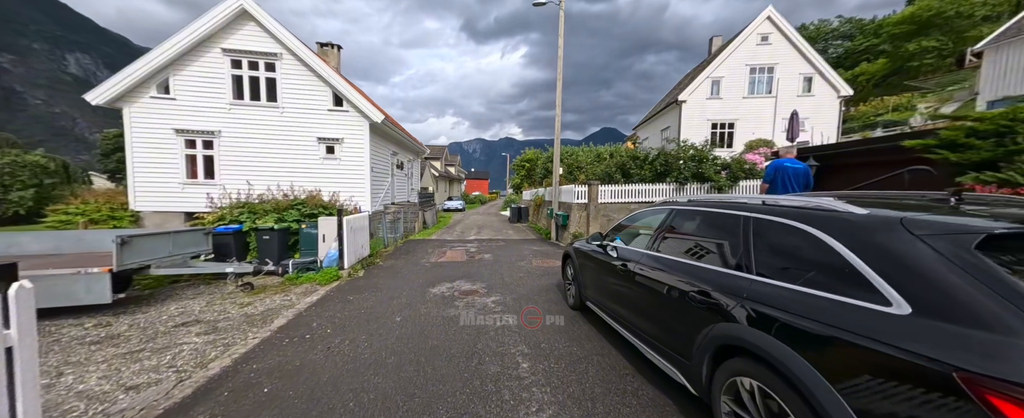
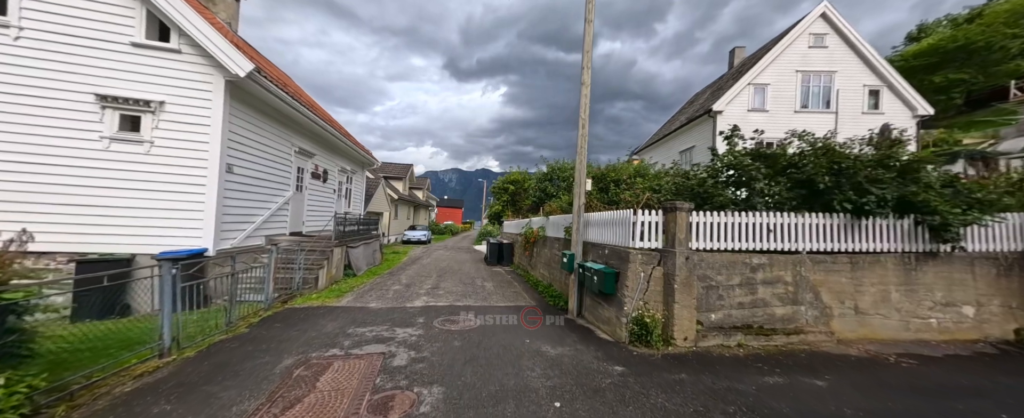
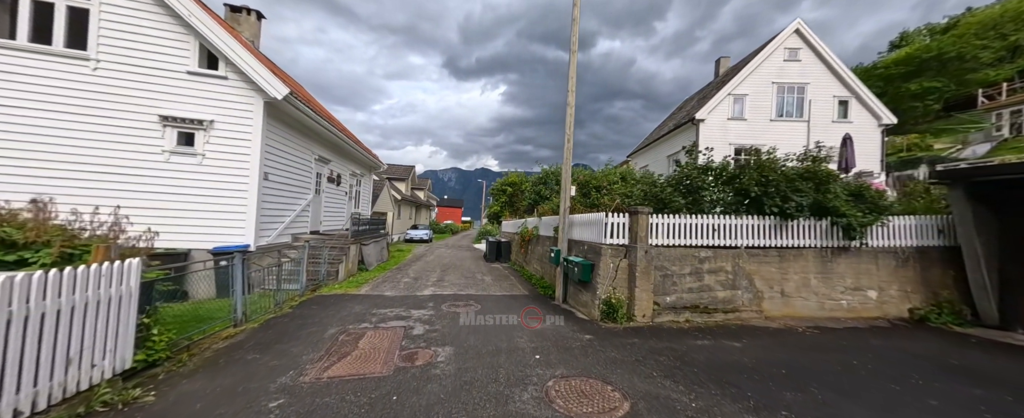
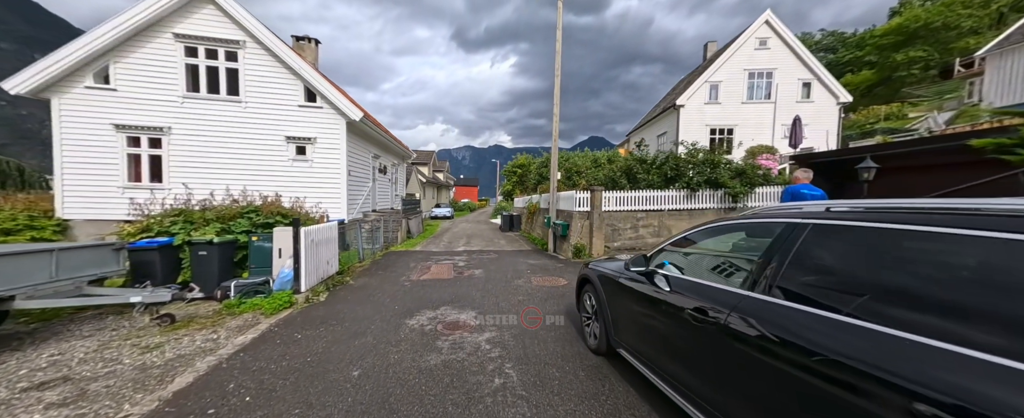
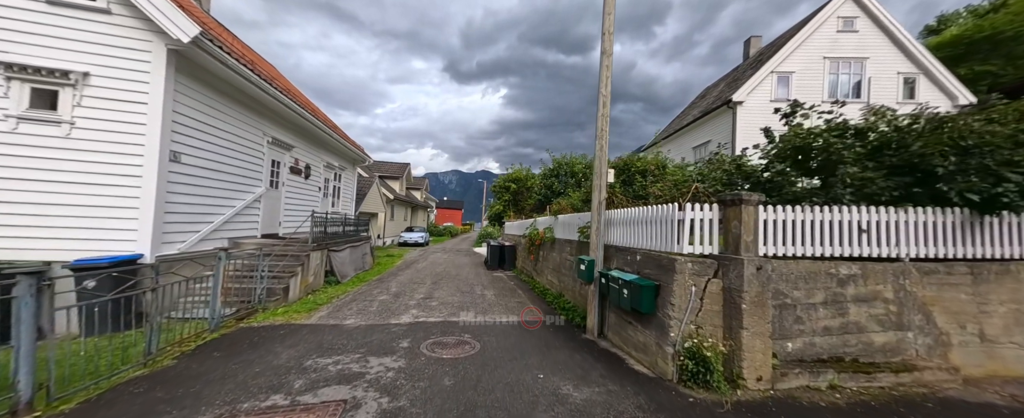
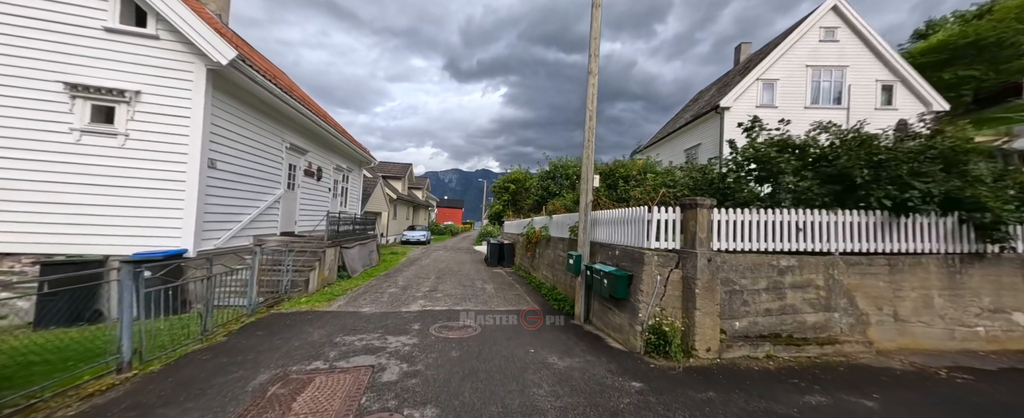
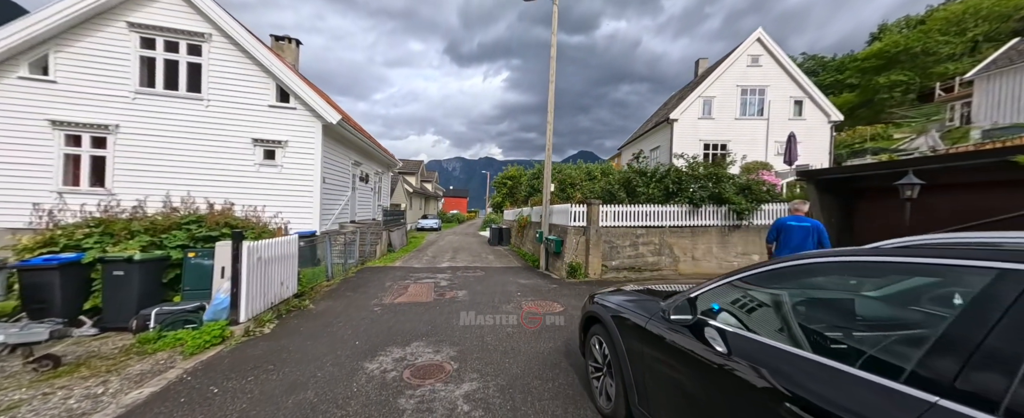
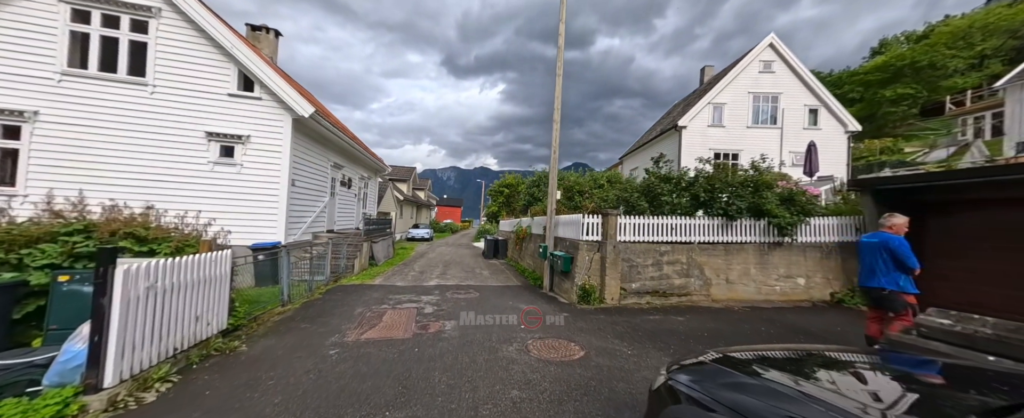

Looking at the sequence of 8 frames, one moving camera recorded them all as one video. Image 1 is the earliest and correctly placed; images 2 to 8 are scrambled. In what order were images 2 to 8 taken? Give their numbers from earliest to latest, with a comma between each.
4, 7, 8, 3, 2, 6, 5
